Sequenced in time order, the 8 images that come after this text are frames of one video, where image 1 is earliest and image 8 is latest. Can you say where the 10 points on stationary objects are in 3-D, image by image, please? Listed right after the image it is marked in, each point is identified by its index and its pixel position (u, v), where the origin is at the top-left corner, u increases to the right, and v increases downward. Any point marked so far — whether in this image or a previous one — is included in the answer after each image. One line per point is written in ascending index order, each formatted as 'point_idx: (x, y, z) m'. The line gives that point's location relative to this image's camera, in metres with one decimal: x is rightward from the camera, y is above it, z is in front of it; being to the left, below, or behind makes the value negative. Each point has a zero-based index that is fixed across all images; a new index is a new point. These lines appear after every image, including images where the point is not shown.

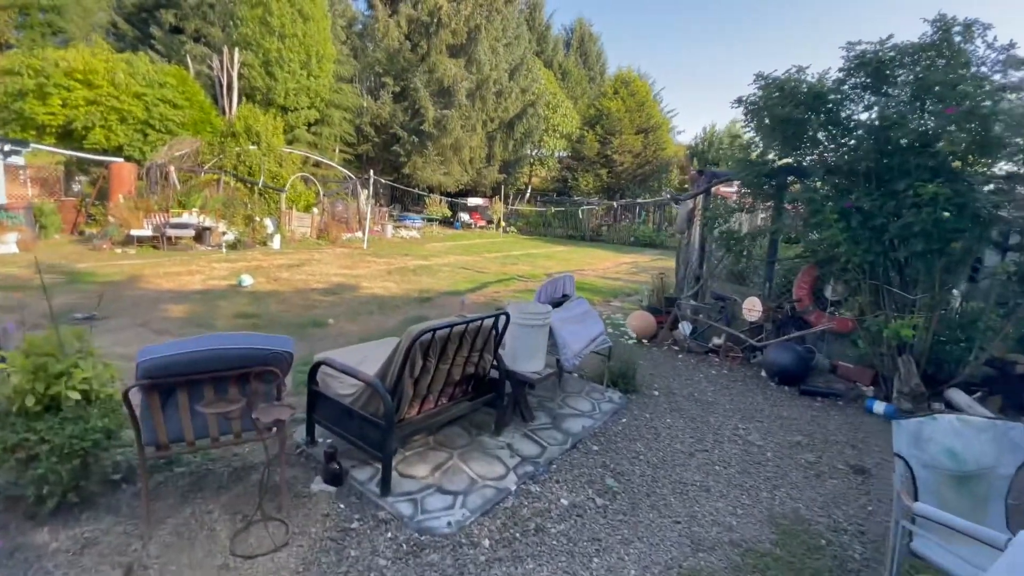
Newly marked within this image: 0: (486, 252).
0: (-0.9, +1.3, +16.8) m
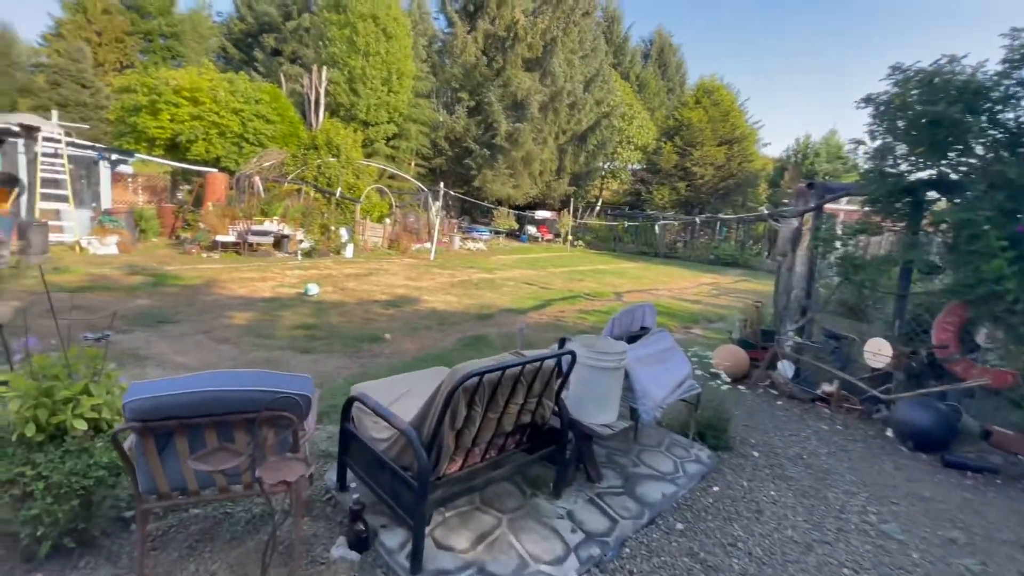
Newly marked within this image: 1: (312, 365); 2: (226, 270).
0: (+1.4, +0.7, +16.2) m
1: (-2.1, -0.8, +4.9) m
2: (-5.9, +0.4, +9.8) m
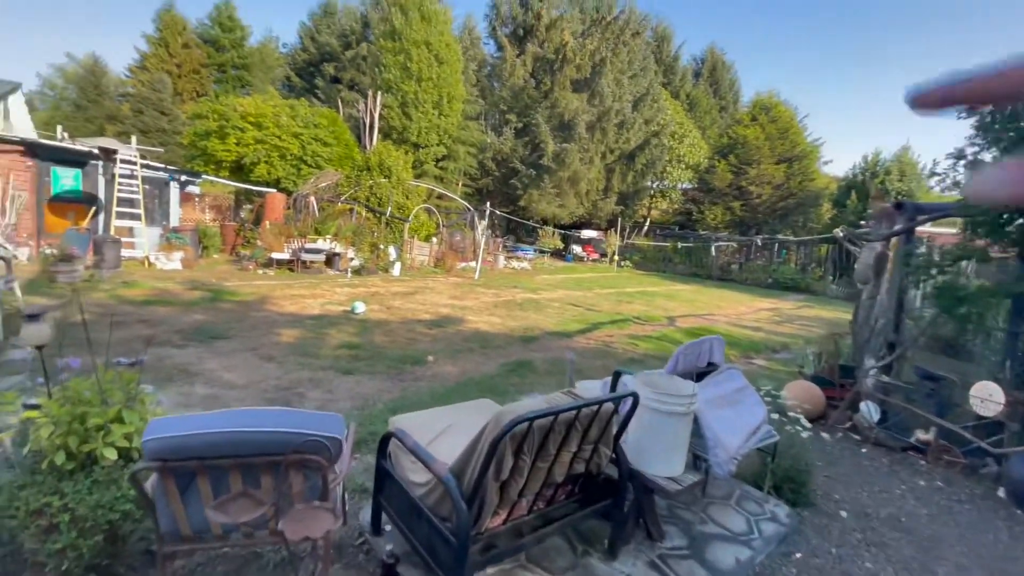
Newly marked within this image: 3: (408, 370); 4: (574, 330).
0: (+2.9, 0.0, +15.8) m
1: (-1.6, -1.0, +4.8) m
2: (-4.9, 0.0, +10.1) m
3: (-1.2, -0.9, +5.4) m
4: (+1.1, -0.7, +8.3) m
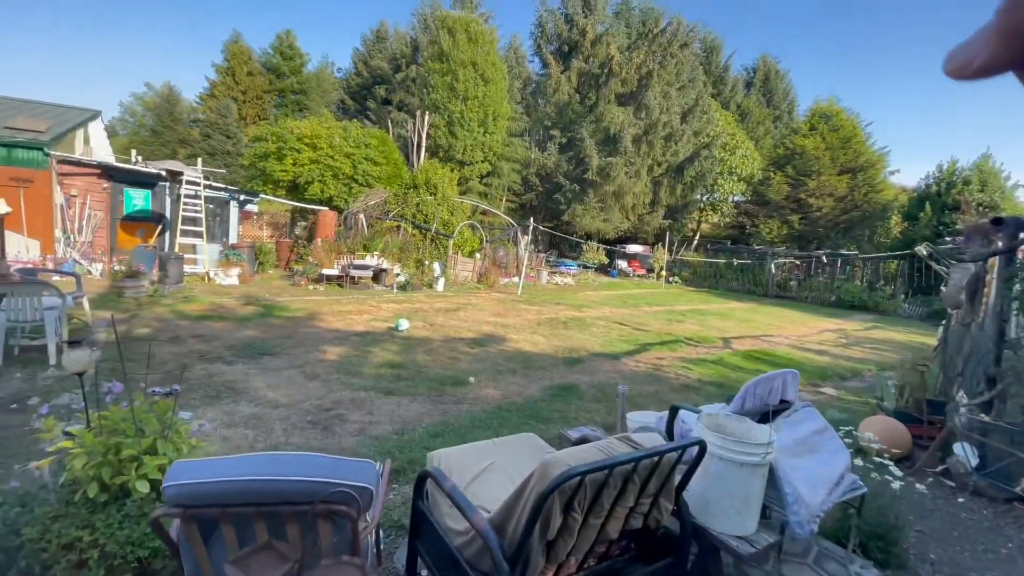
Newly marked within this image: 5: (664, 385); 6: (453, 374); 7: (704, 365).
0: (+4.3, -0.5, +15.3) m
1: (-1.2, -1.2, +4.7) m
2: (-4.0, -0.3, +10.3) m
3: (-0.7, -1.2, +5.3) m
4: (+1.8, -1.1, +7.9) m
5: (+2.0, -1.3, +6.2) m
6: (-0.7, -1.1, +5.9) m
7: (+3.0, -1.2, +7.4) m
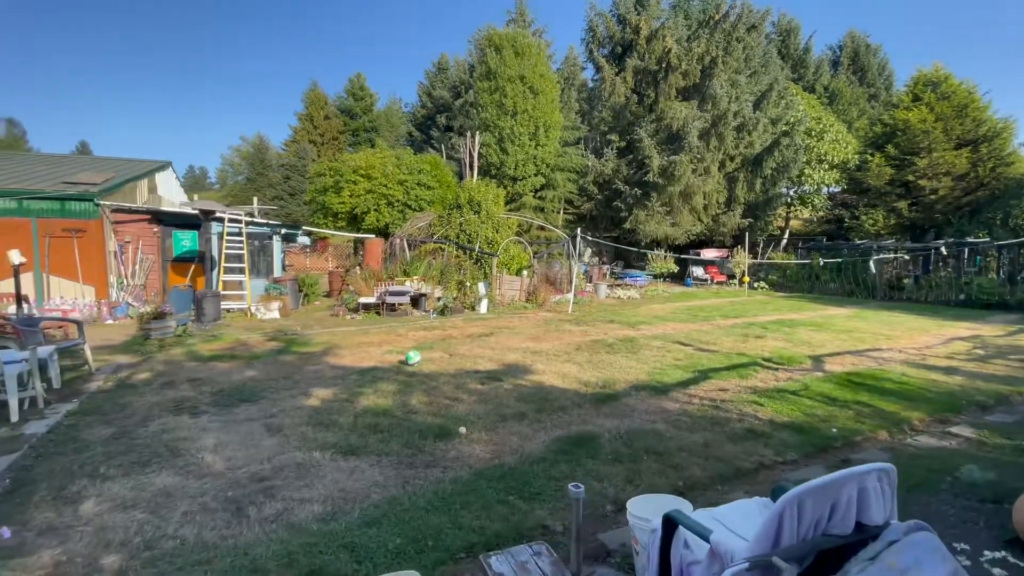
0: (+5.8, -0.8, +13.3) m
1: (-1.3, -1.5, +3.7) m
2: (-3.2, -0.9, +9.8) m
3: (-0.8, -1.4, +4.3) m
4: (+2.2, -1.3, +6.4) m
5: (+2.1, -1.4, +4.8) m
6: (-0.7, -1.4, +4.9) m
7: (+3.3, -1.4, +5.8) m
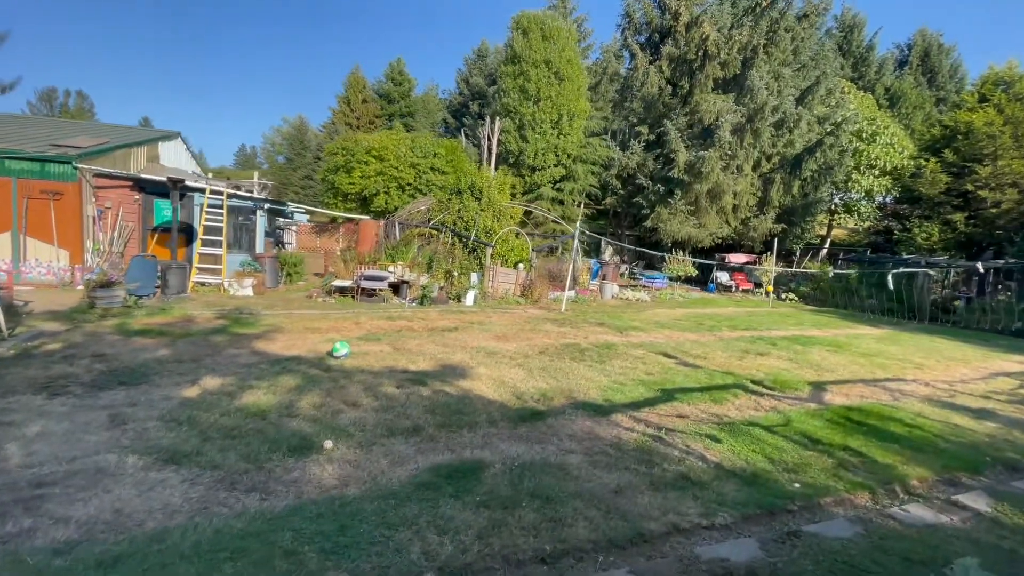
0: (+5.5, -1.0, +12.0) m
1: (-2.4, -1.3, +3.0) m
2: (-3.8, -0.6, +9.2) m
3: (-1.8, -1.3, +3.5) m
4: (+1.3, -1.3, +5.5) m
5: (+1.1, -1.5, +3.8) m
6: (-1.7, -1.2, +4.1) m
7: (+2.4, -1.5, +4.7) m
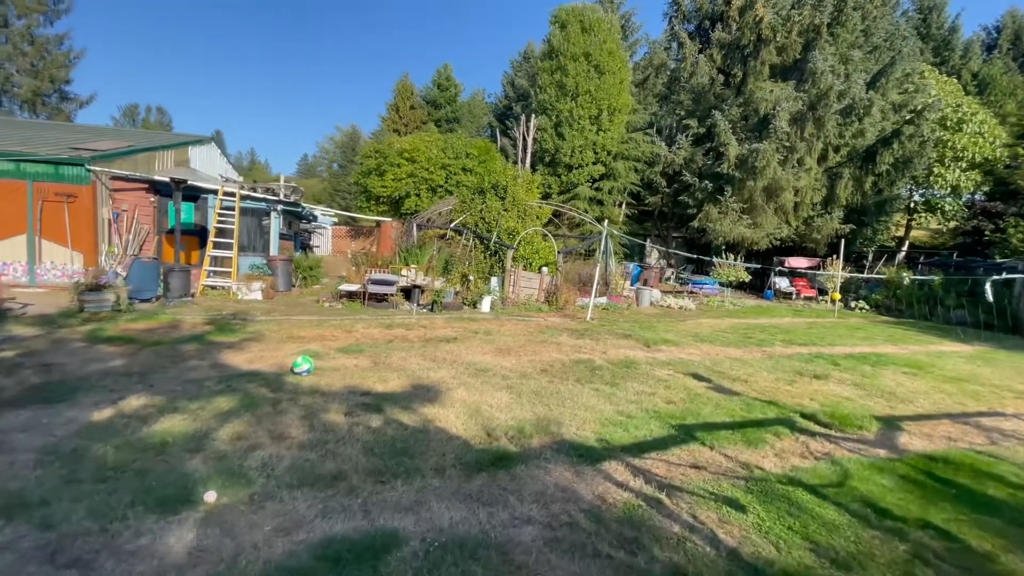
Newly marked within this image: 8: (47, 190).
0: (+5.9, -1.2, +10.4) m
1: (-2.9, -1.4, +2.3) m
2: (-3.6, -0.6, +8.6) m
3: (-2.2, -1.4, +2.7) m
4: (+1.0, -1.4, +4.3) m
5: (+0.6, -1.5, +2.7) m
6: (-2.1, -1.3, +3.3) m
7: (+2.0, -1.6, +3.5) m
8: (-9.8, +2.1, +10.1) m
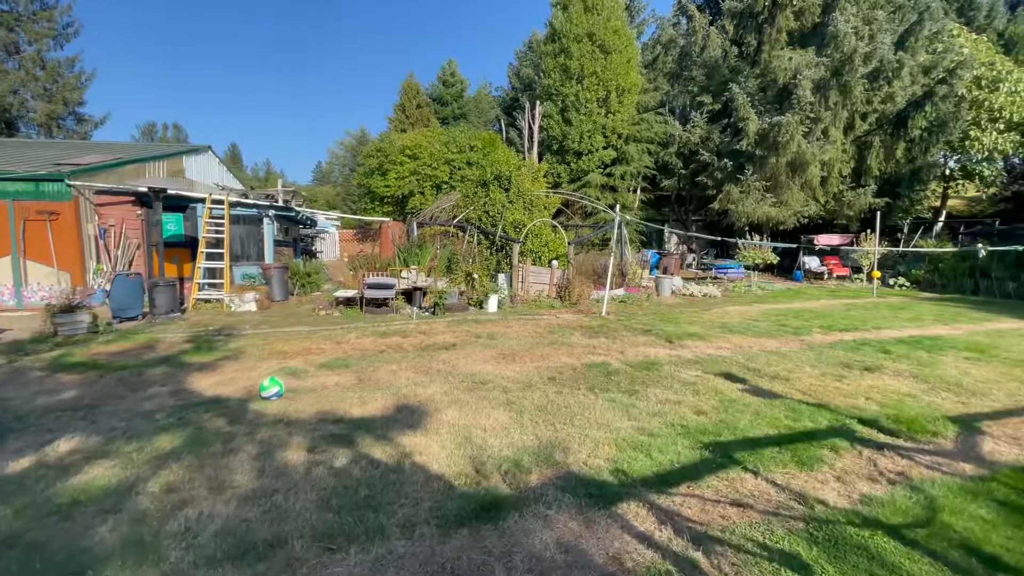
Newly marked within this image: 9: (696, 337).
0: (+6.0, -0.8, +9.4) m
1: (-3.0, -1.5, +1.6) m
2: (-3.5, -0.8, +7.9) m
3: (-2.3, -1.5, +2.0) m
4: (+1.0, -1.3, +3.5) m
5: (+0.6, -1.5, +1.9) m
6: (-2.1, -1.4, +2.6) m
7: (+1.9, -1.5, +2.6) m
8: (-9.8, +1.6, +9.7) m
9: (+3.3, -0.9, +8.5) m
